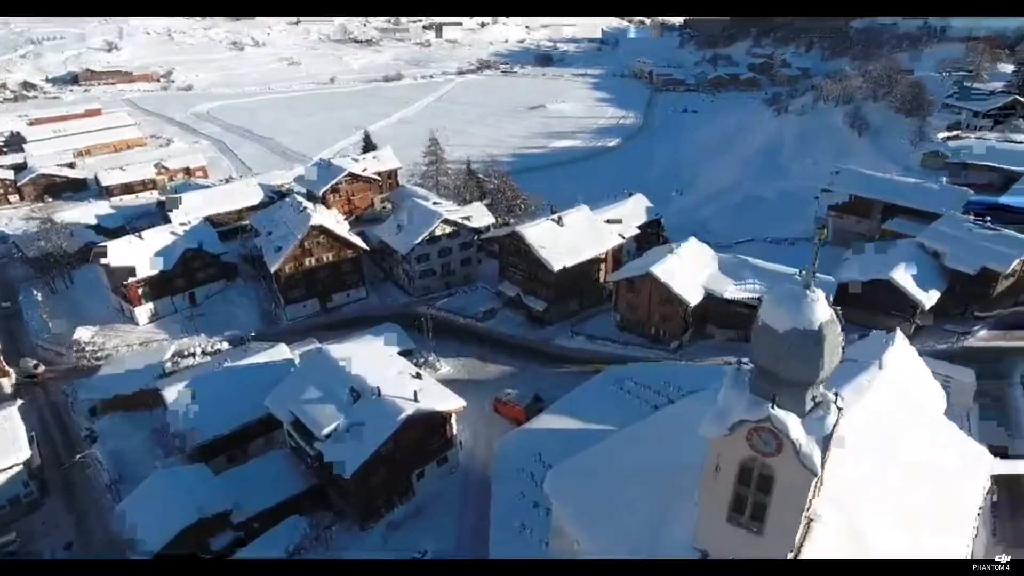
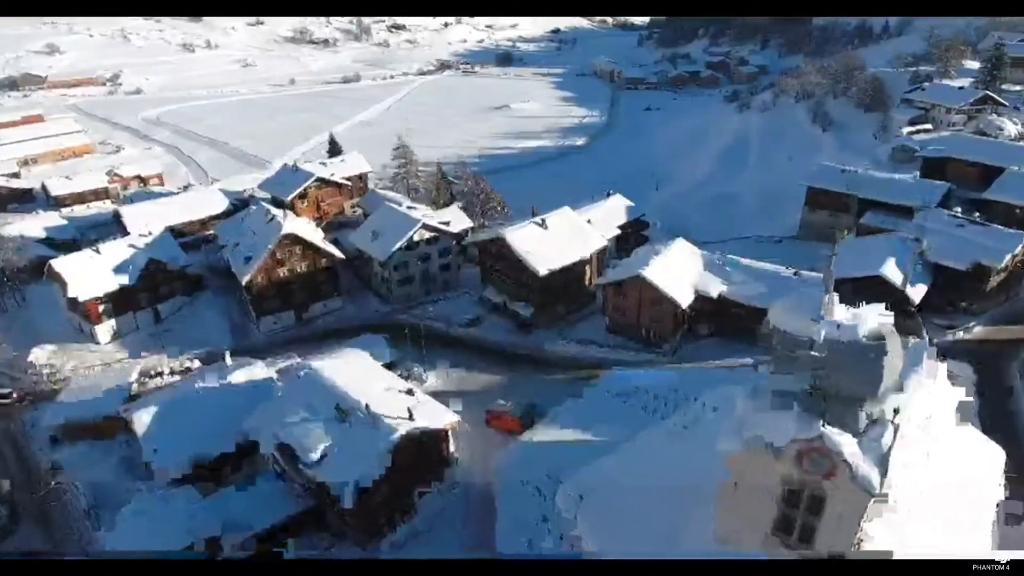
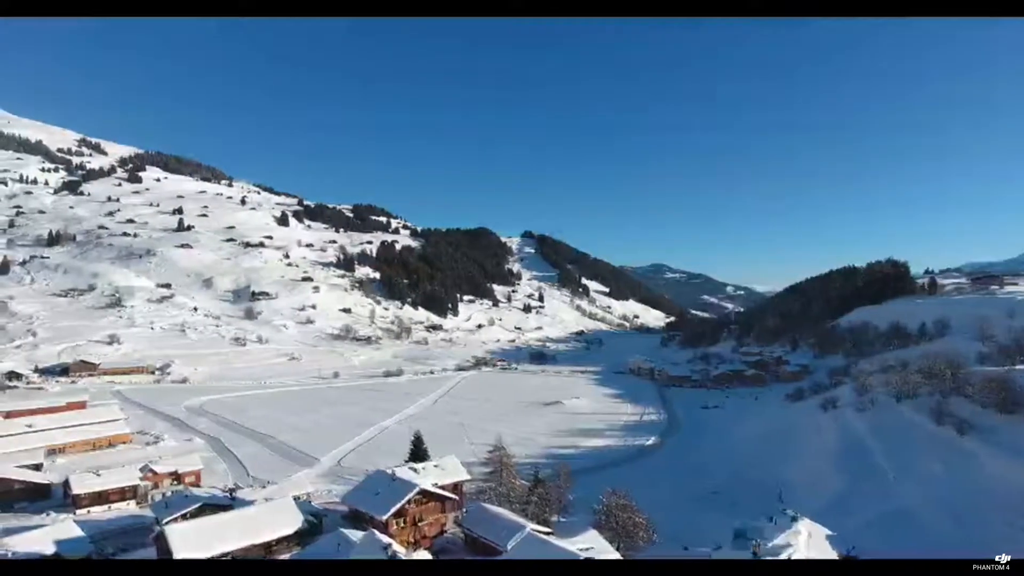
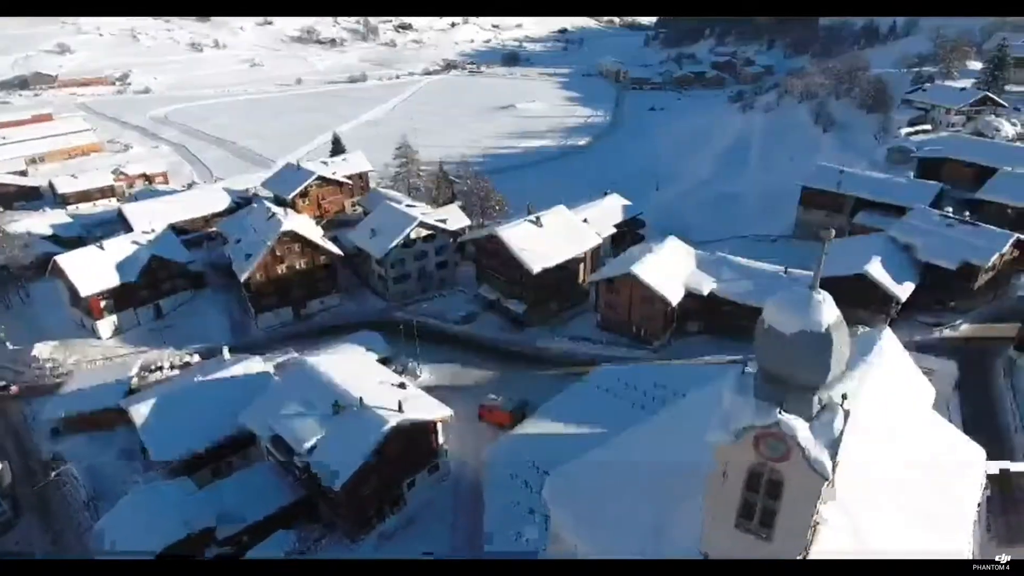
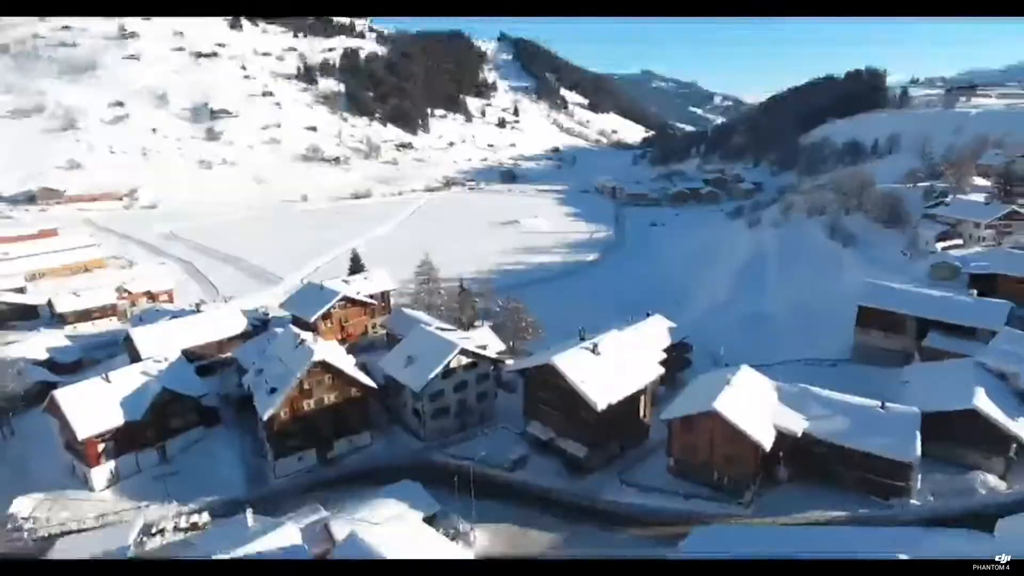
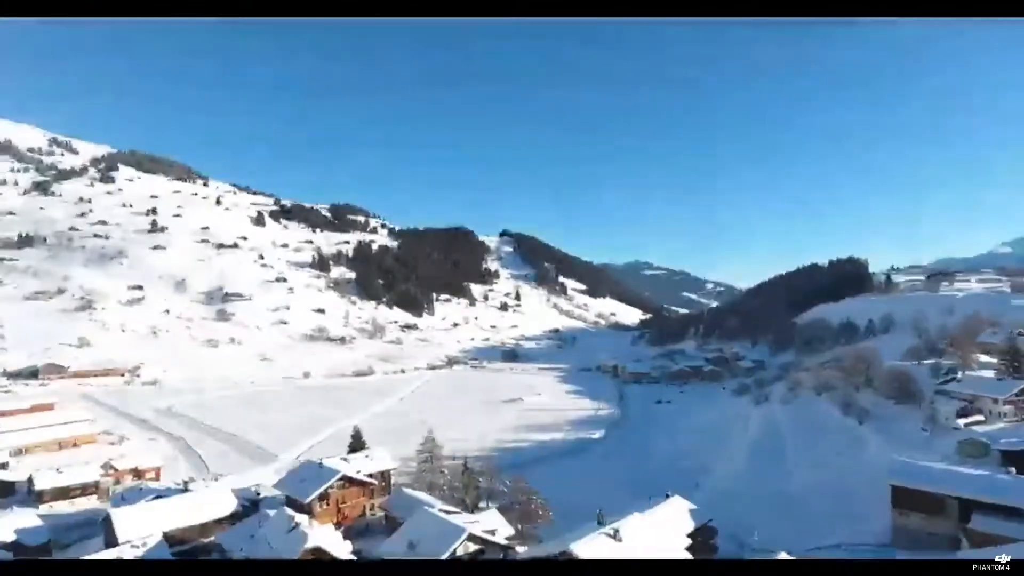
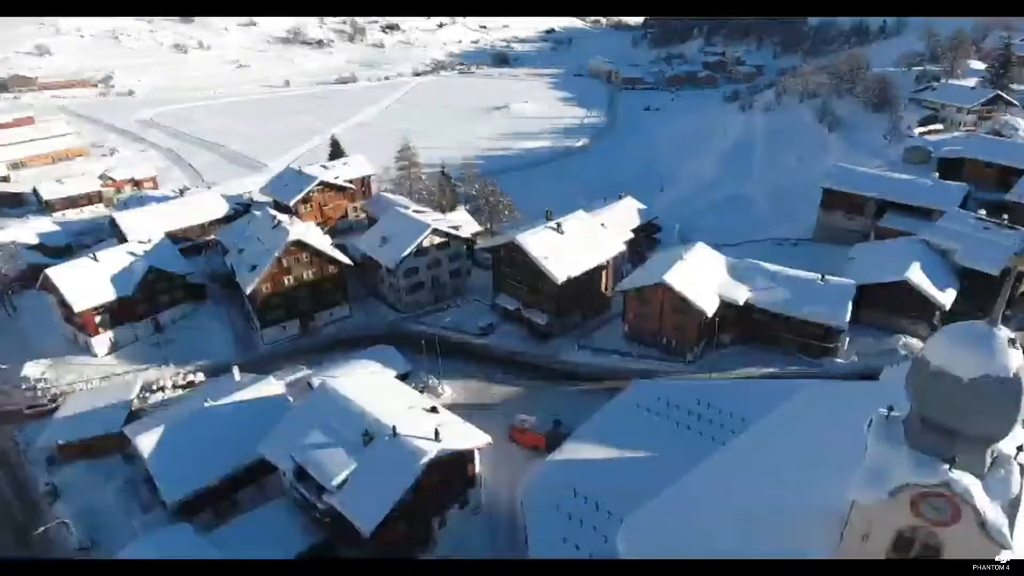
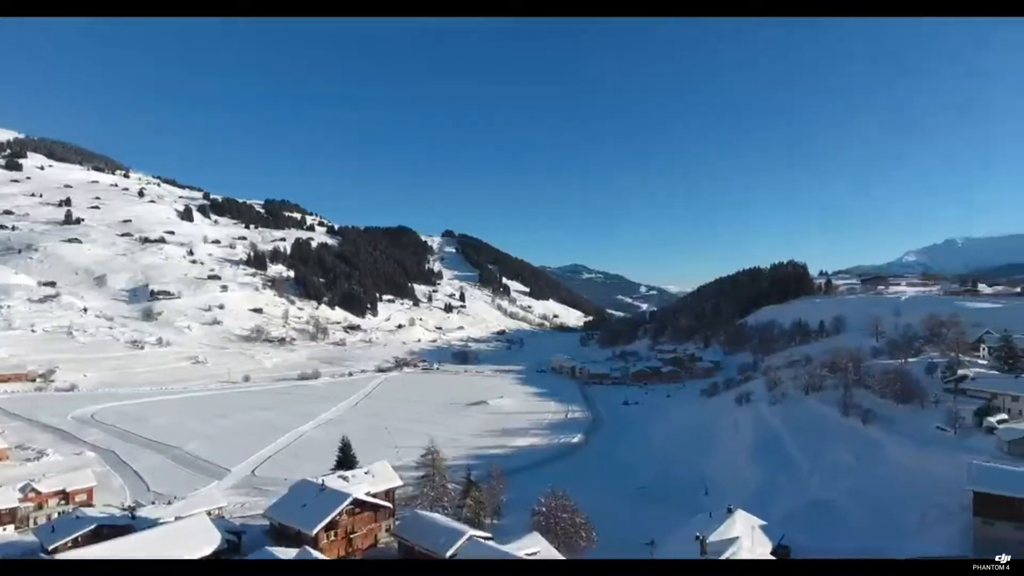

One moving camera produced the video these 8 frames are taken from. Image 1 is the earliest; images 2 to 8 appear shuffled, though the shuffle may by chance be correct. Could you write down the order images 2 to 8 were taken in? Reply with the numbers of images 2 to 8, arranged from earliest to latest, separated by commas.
4, 2, 7, 5, 6, 3, 8
